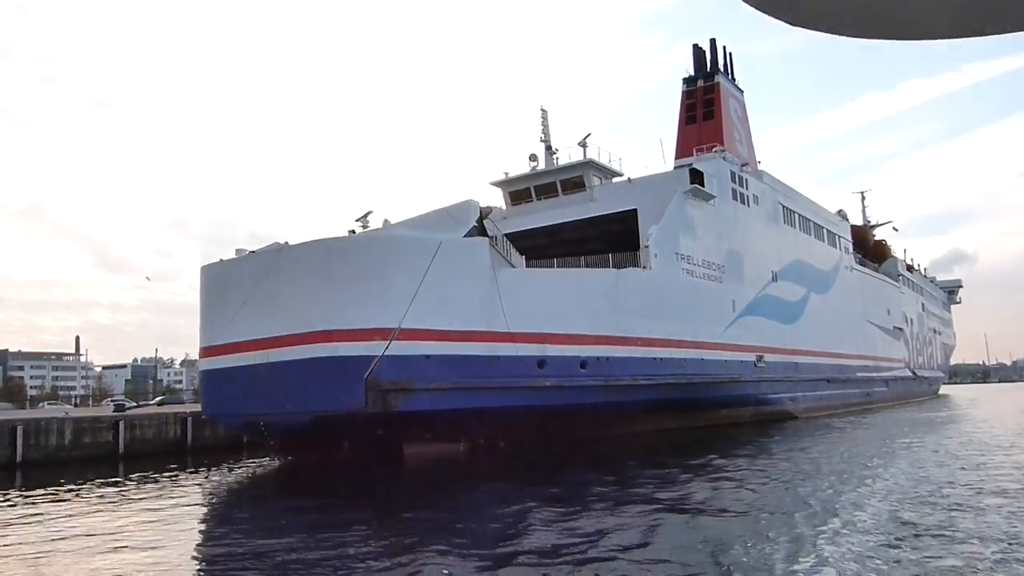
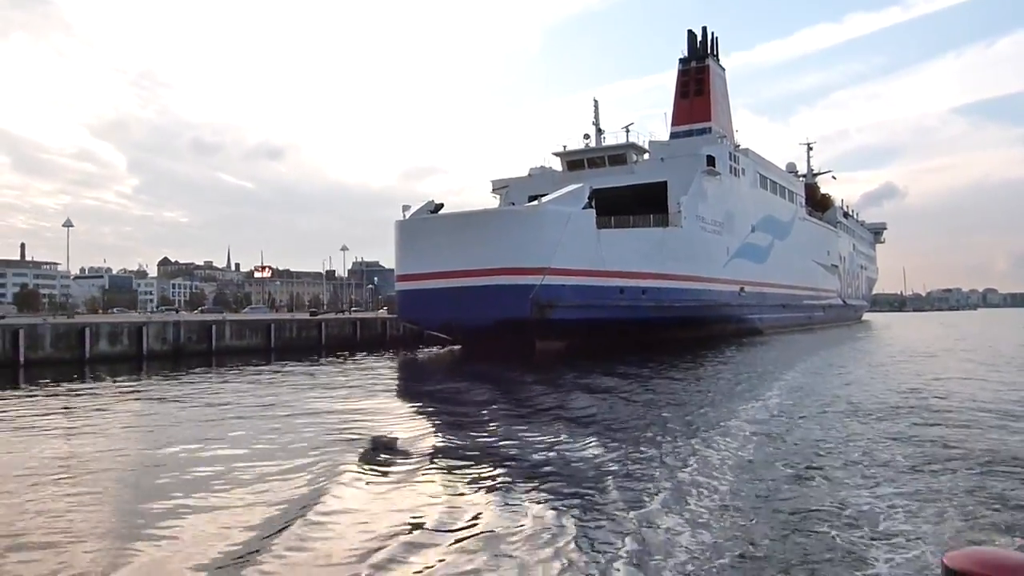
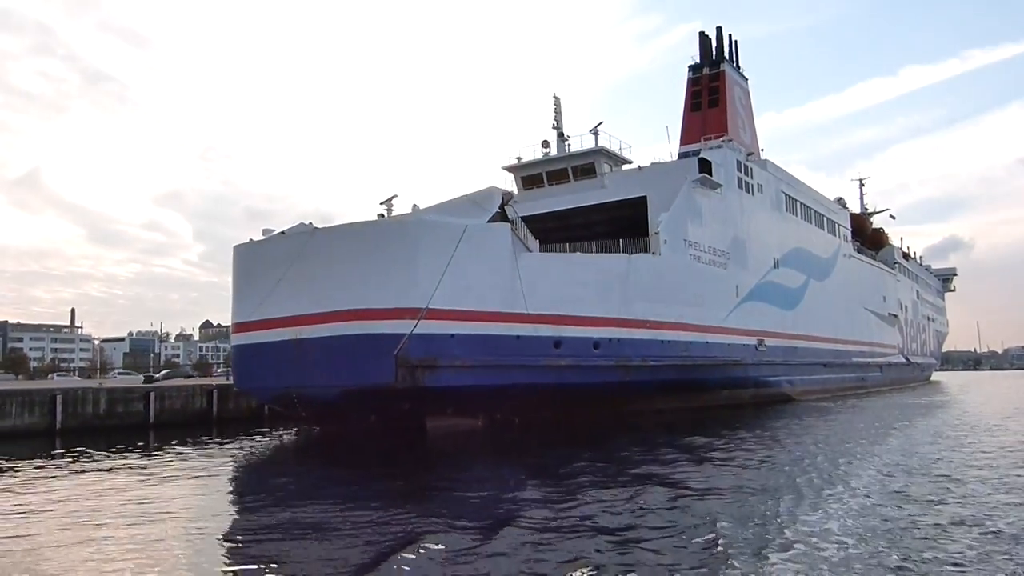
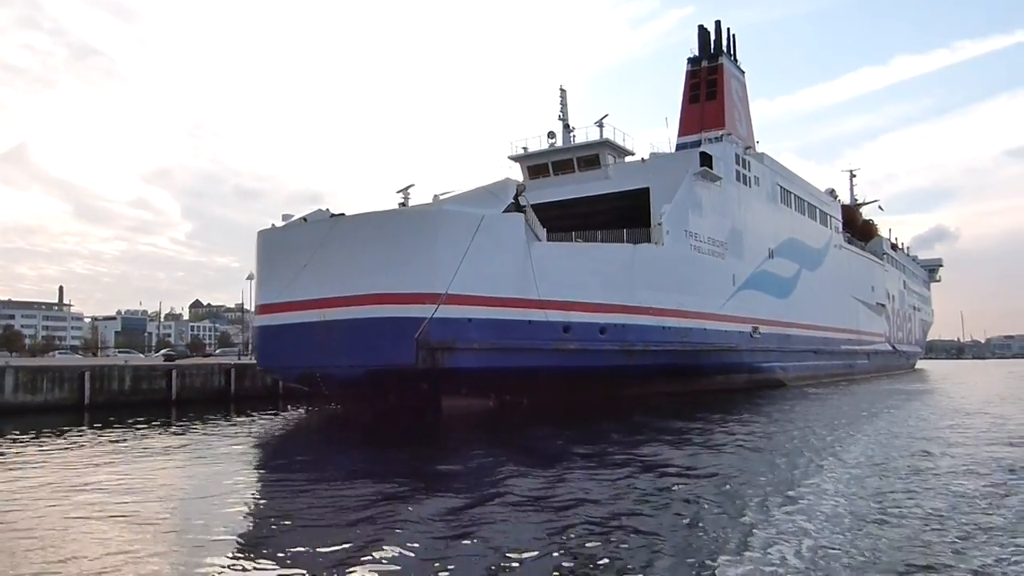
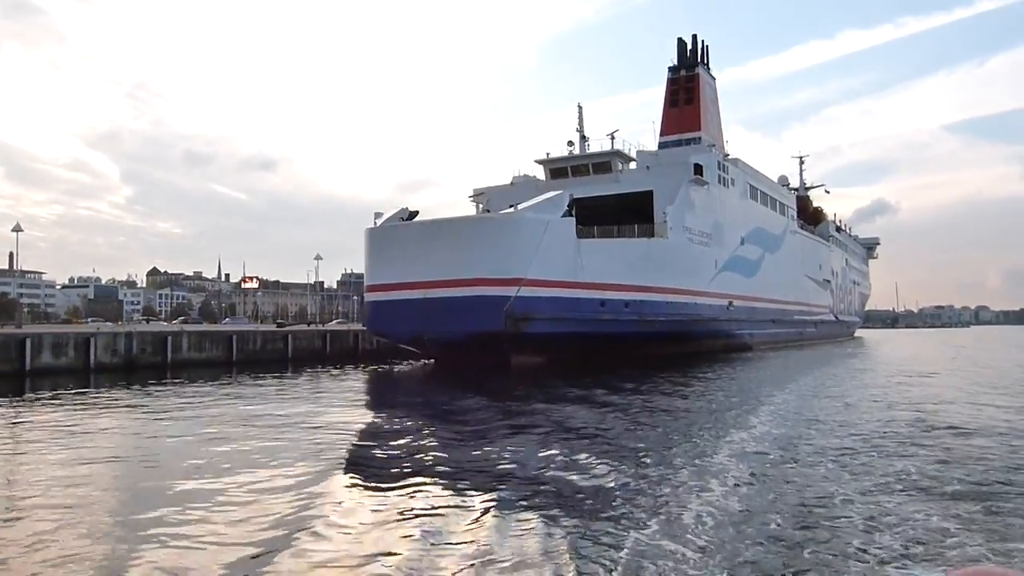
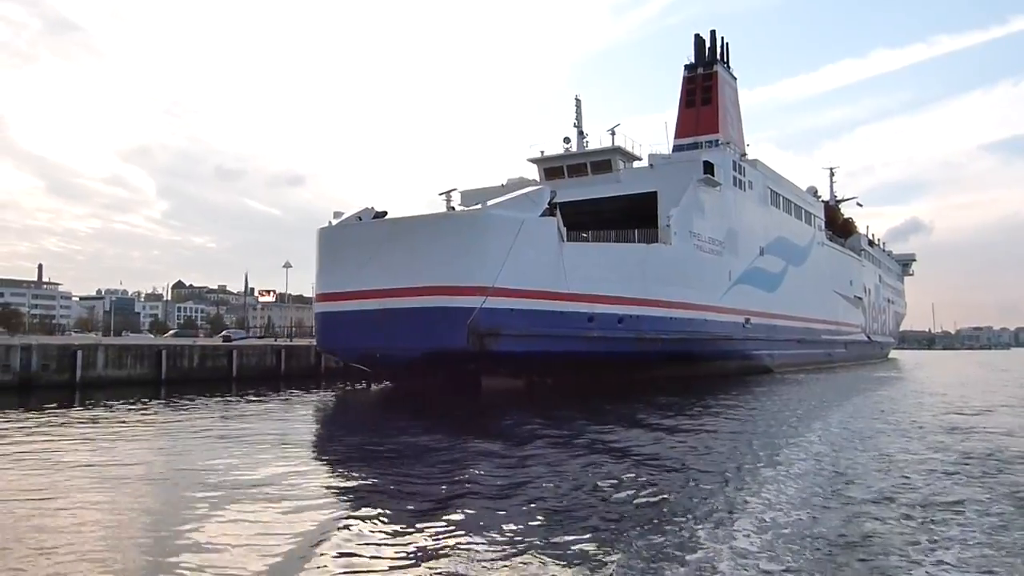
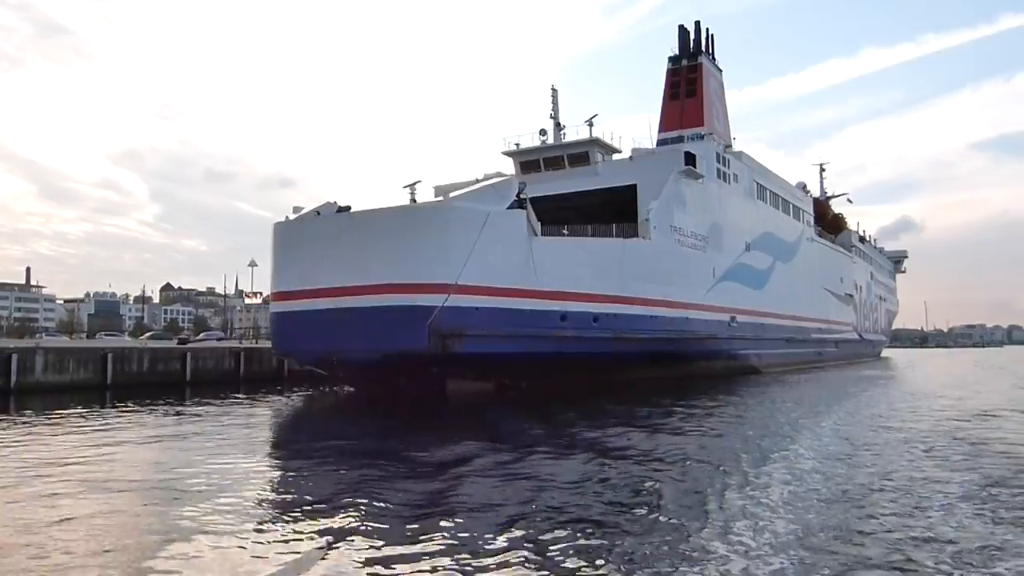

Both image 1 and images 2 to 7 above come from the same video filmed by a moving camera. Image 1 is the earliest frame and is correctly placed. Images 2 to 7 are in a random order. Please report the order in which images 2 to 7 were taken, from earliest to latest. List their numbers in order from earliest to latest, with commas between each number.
3, 4, 7, 6, 5, 2
